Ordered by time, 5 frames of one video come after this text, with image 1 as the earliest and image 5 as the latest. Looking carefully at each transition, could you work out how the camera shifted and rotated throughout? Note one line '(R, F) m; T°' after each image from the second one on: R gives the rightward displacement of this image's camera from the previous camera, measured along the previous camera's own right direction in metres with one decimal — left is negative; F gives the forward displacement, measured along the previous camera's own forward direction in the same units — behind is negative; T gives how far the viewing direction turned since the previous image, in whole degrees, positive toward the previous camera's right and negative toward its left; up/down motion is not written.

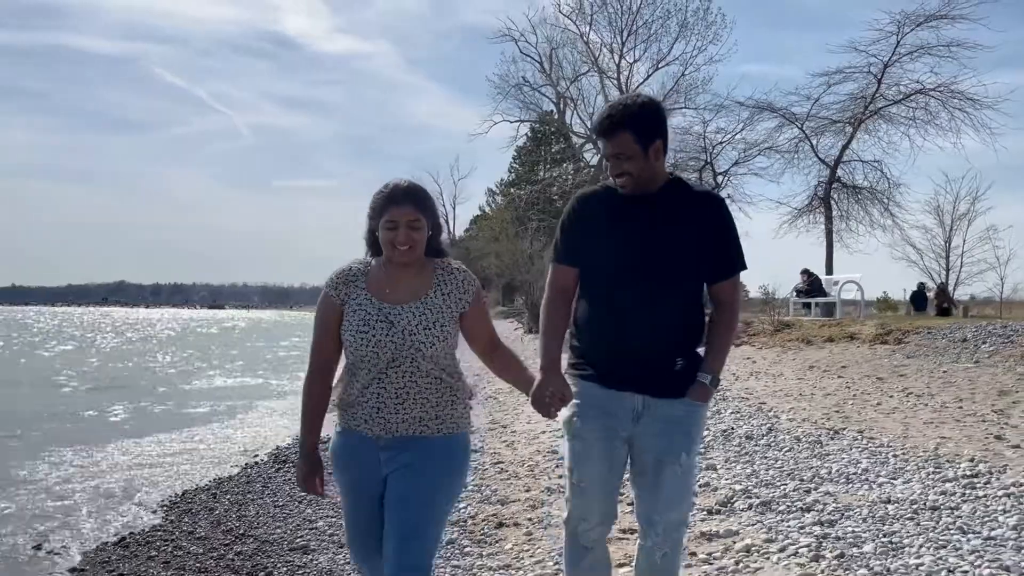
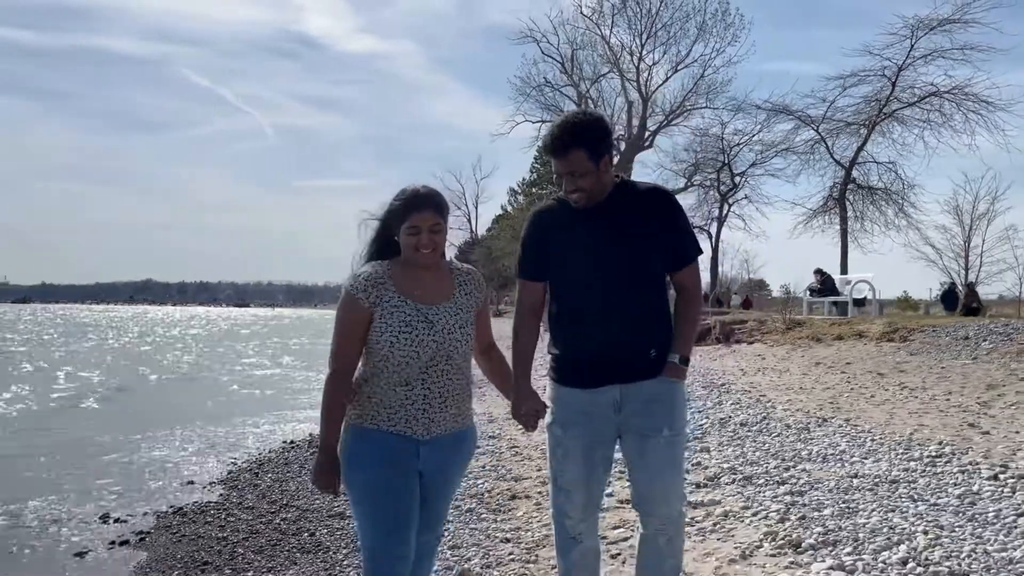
(+0.1, -1.0) m; -1°
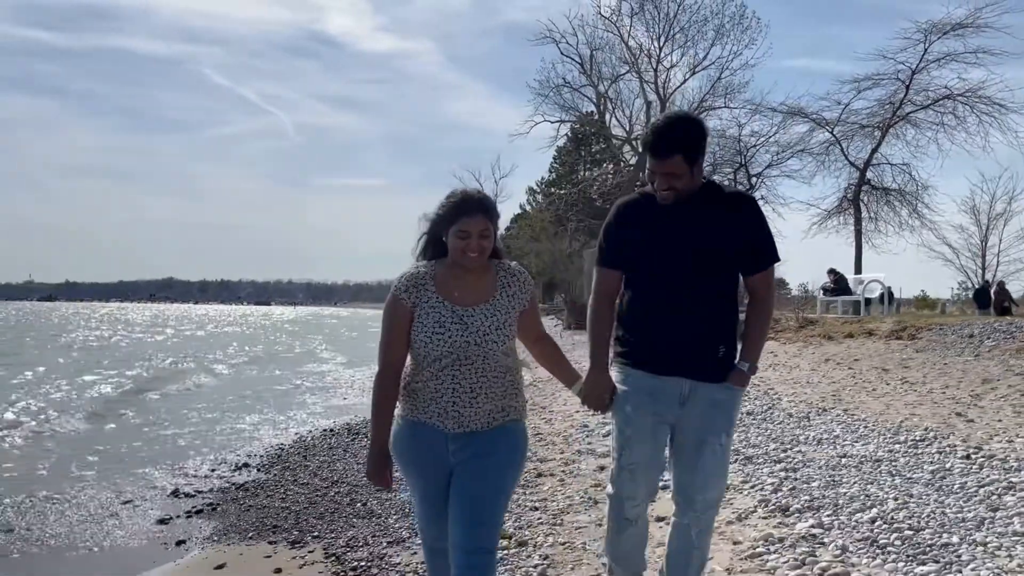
(-0.1, -1.0) m; -1°
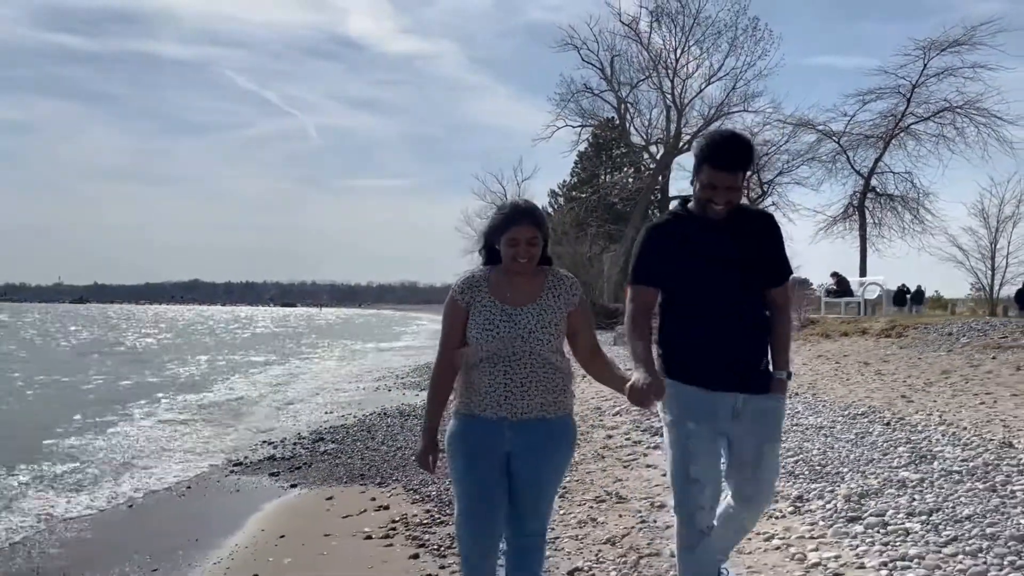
(-0.1, -2.7) m; -1°
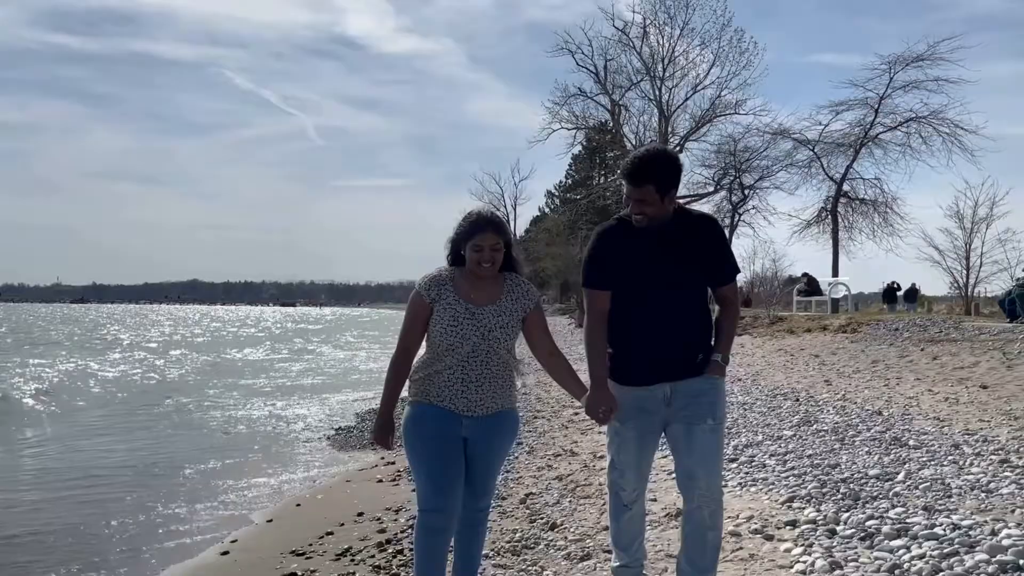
(+0.3, -2.6) m; 0°
